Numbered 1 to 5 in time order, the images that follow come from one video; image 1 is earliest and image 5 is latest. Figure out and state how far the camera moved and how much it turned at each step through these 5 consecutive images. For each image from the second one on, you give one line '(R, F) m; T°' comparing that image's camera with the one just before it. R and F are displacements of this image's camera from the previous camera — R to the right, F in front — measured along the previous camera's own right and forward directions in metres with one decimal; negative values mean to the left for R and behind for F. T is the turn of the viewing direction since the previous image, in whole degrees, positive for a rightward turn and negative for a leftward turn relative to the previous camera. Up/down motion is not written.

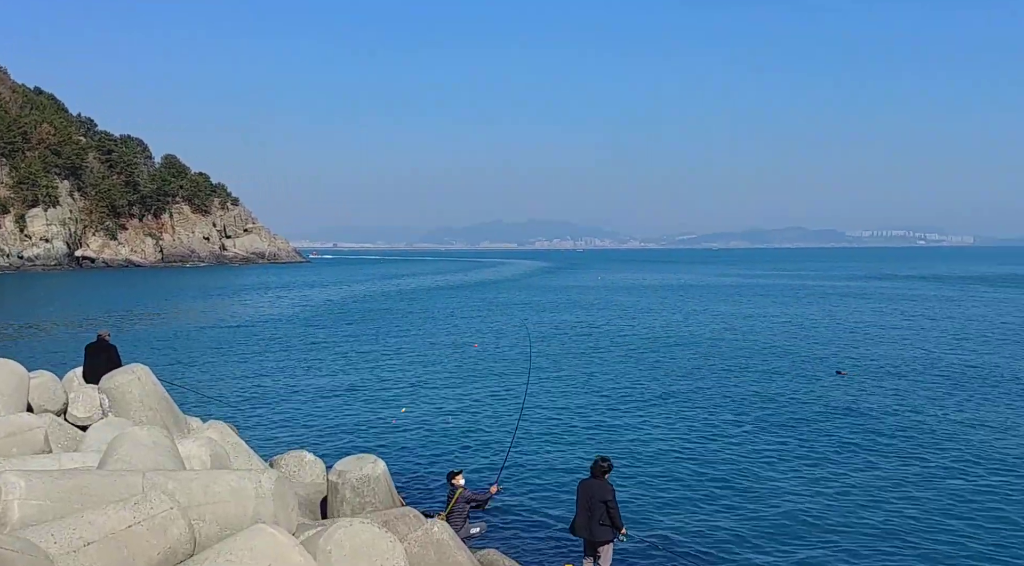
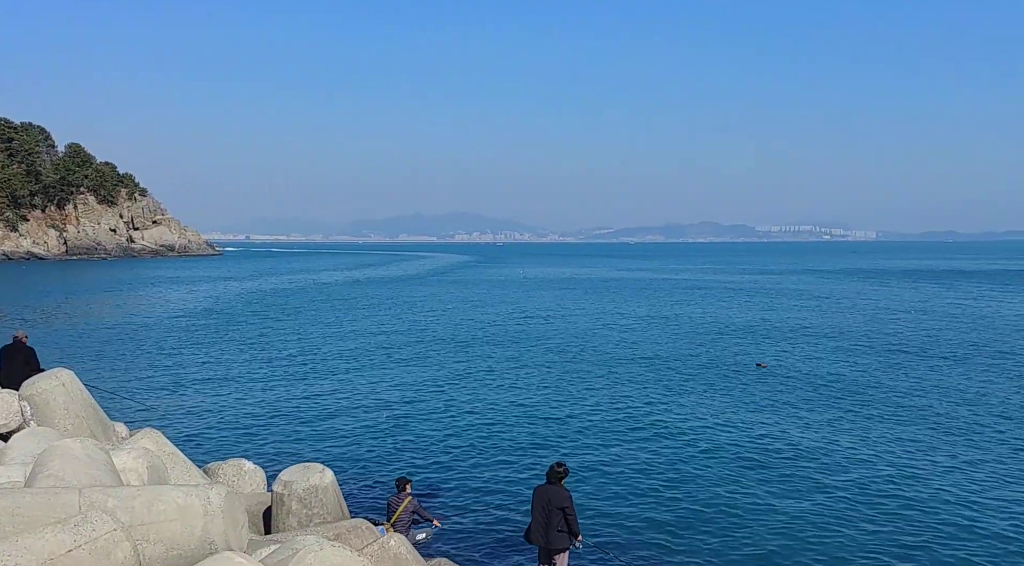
(-0.3, +0.3) m; +4°
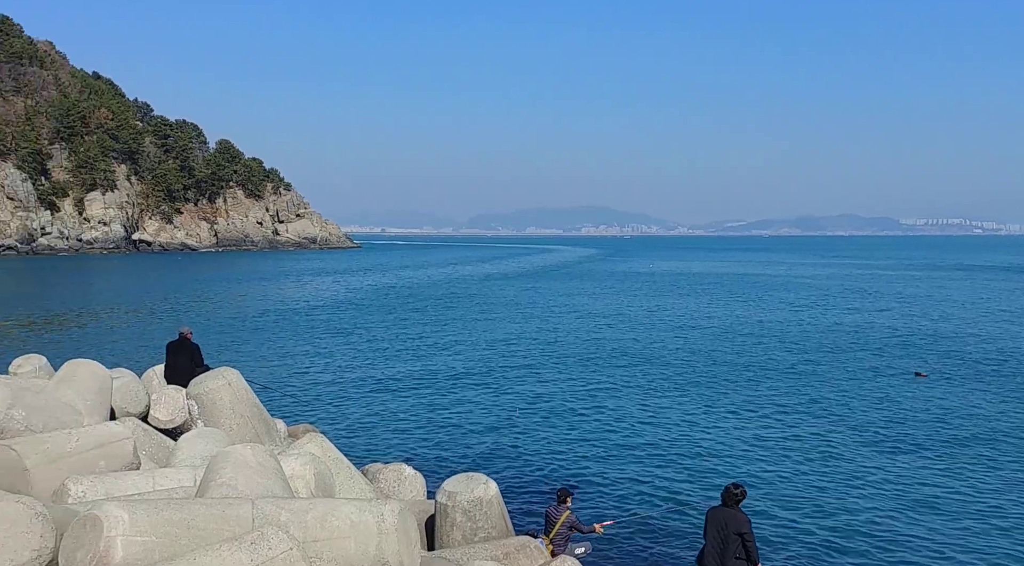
(-0.3, +0.3) m; -7°
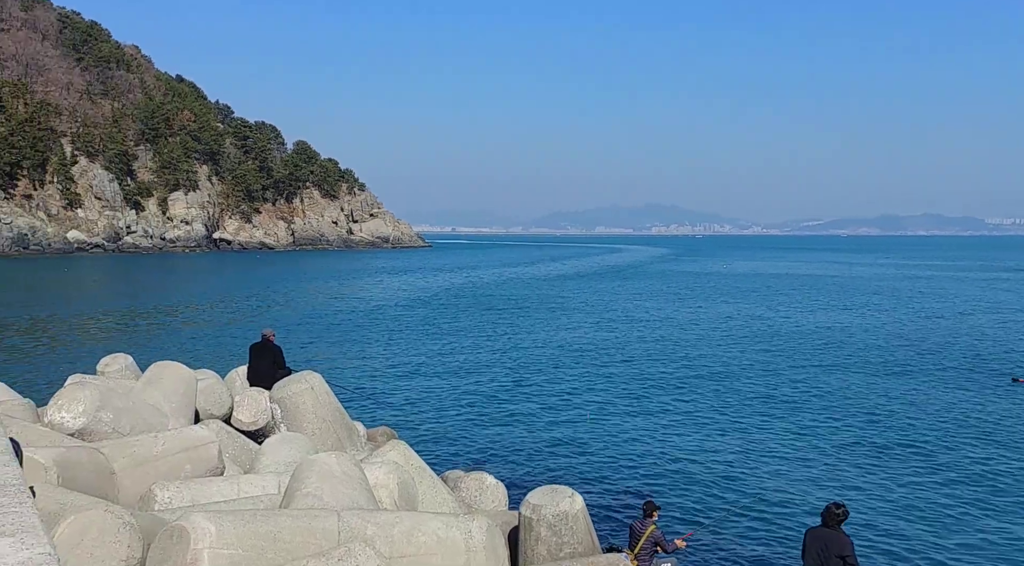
(-0.1, +0.2) m; -4°
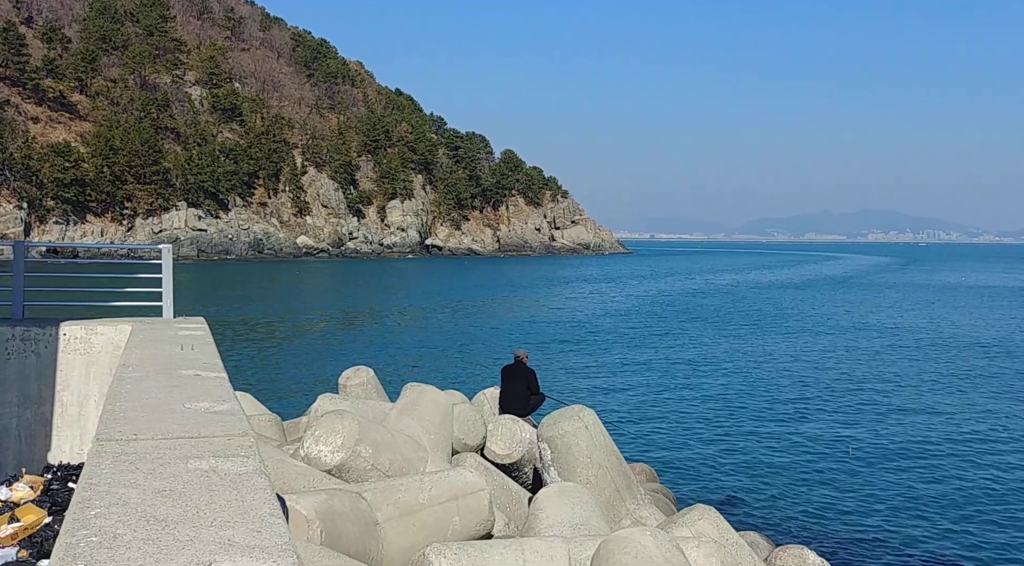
(-0.8, +1.4) m; -12°
